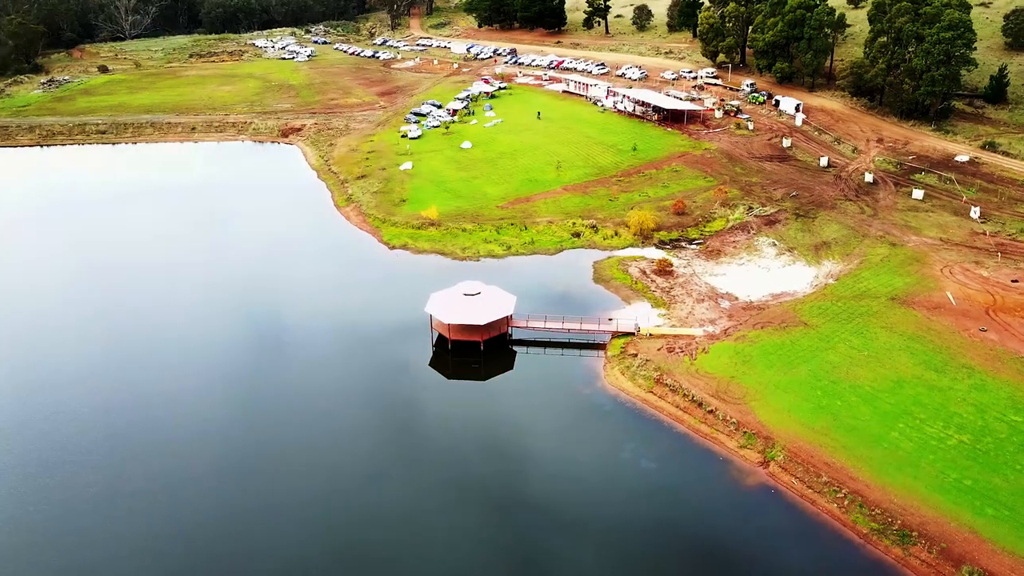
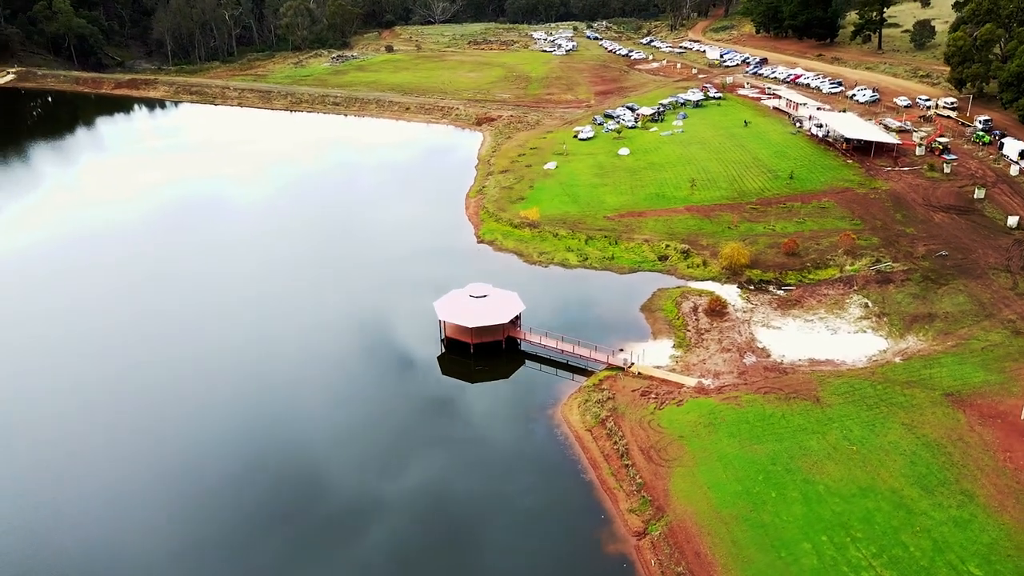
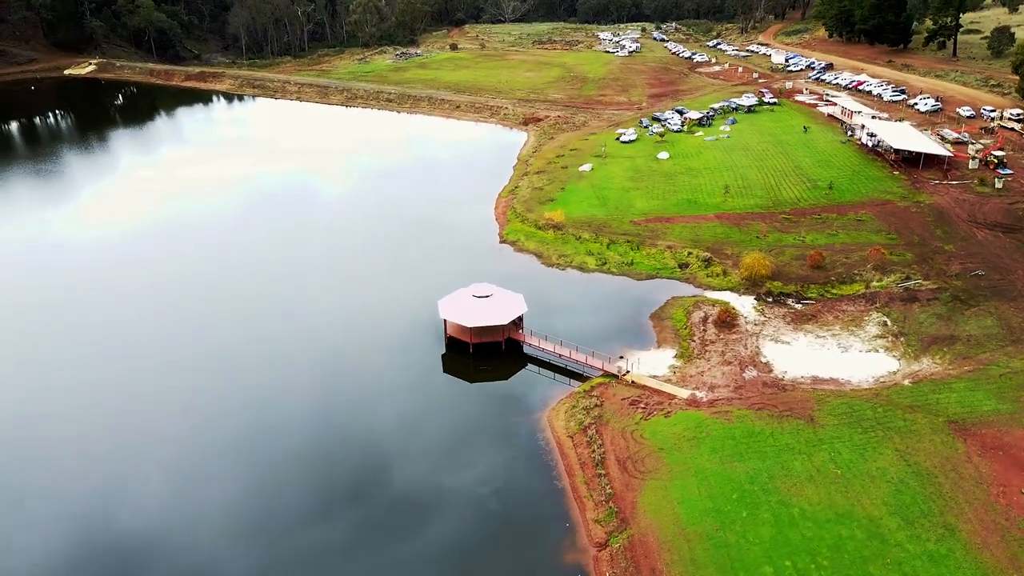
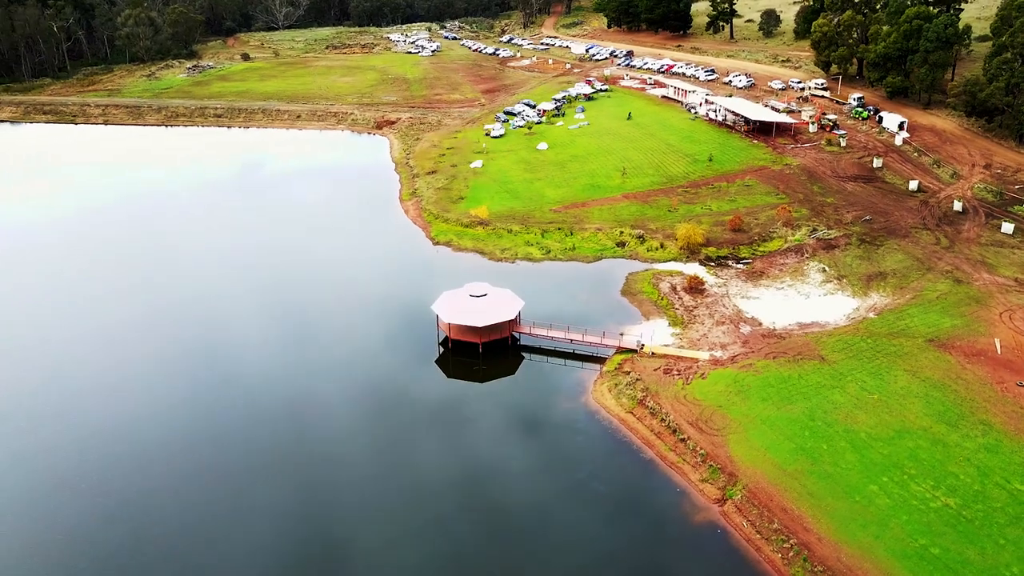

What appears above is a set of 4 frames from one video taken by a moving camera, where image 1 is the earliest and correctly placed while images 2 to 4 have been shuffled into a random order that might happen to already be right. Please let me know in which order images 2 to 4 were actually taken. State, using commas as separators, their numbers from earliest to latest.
4, 2, 3
